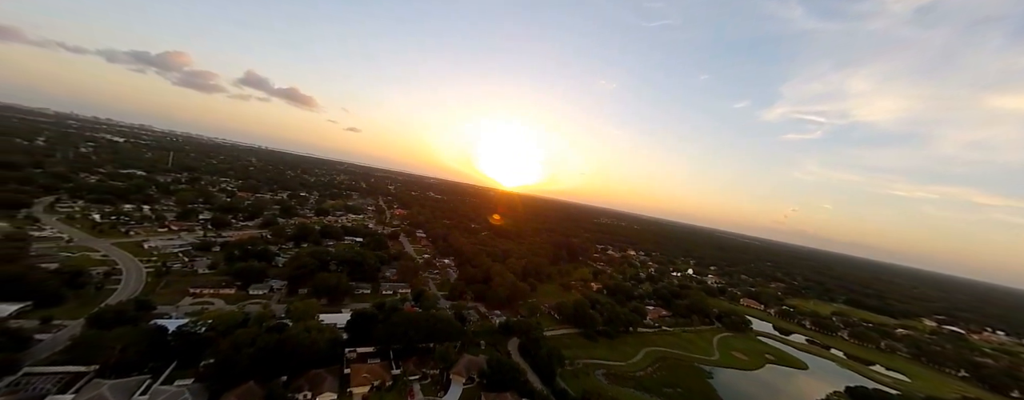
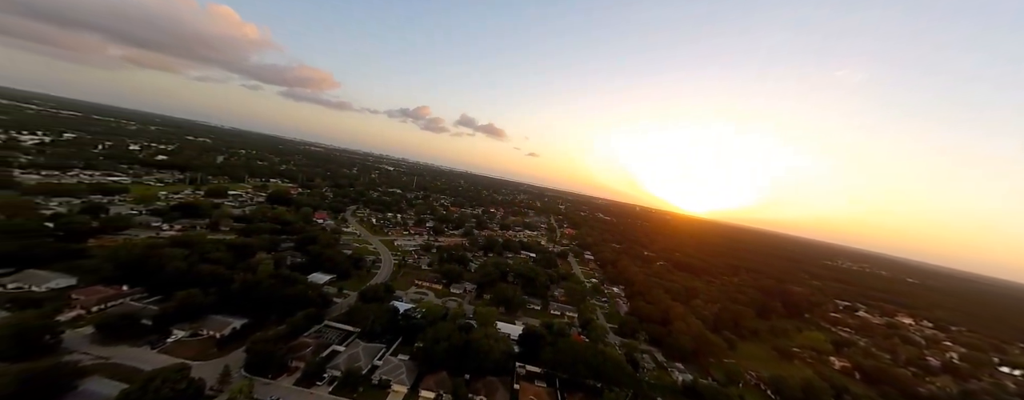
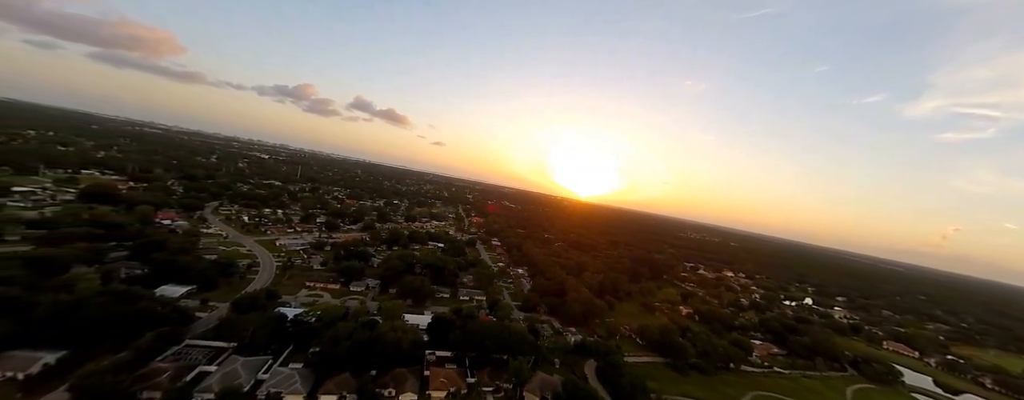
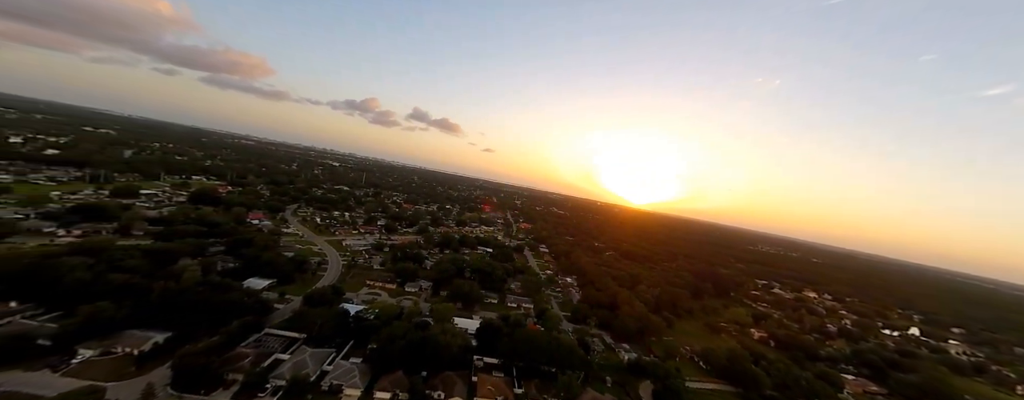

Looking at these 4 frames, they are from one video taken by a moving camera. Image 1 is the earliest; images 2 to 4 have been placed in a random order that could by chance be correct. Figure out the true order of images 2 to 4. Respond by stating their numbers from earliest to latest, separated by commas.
3, 4, 2
